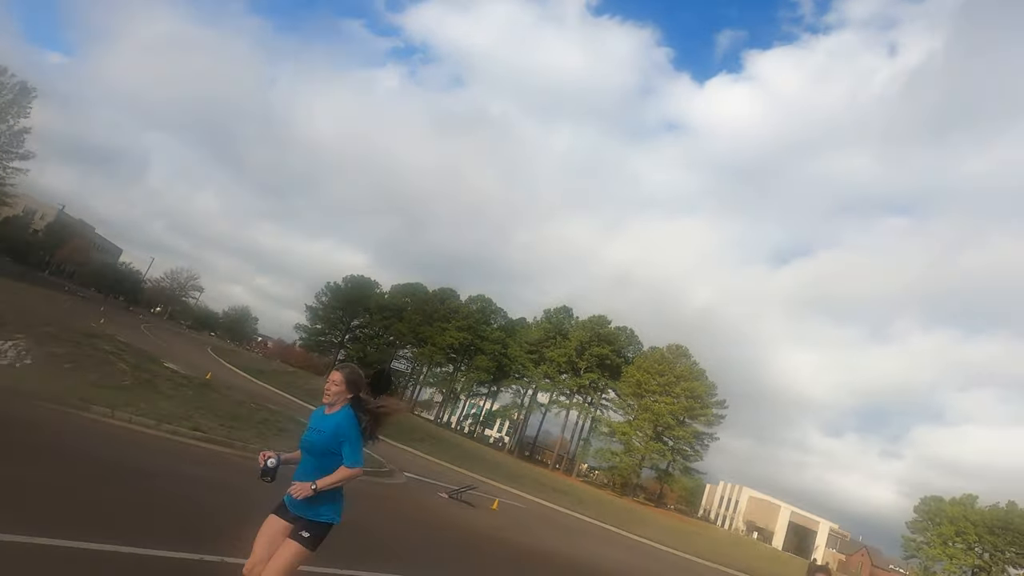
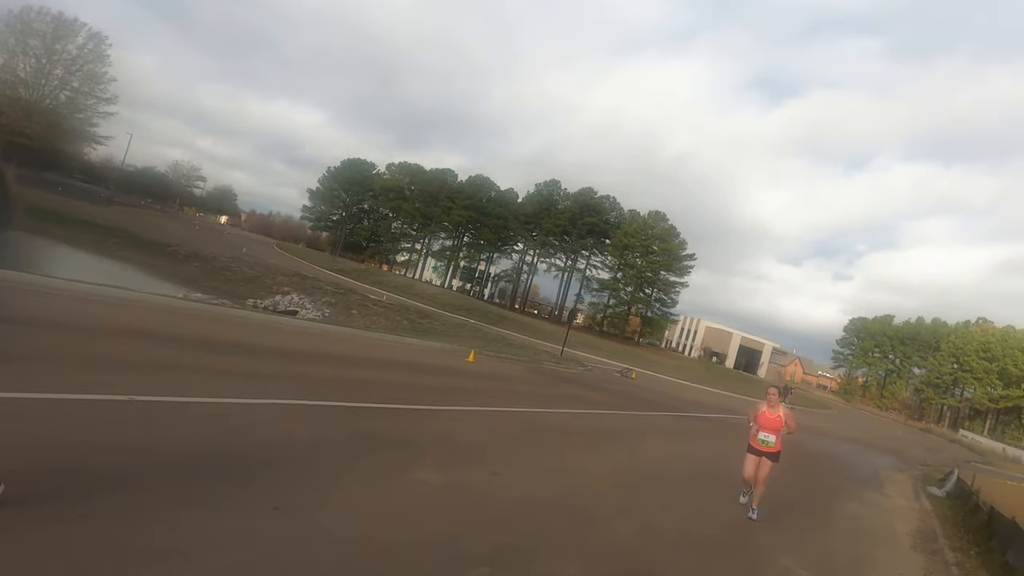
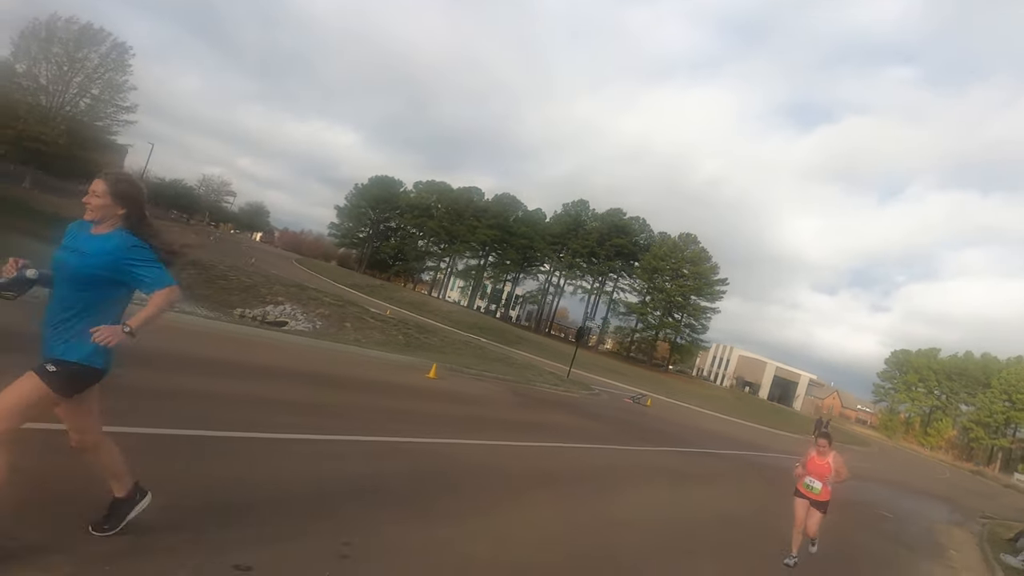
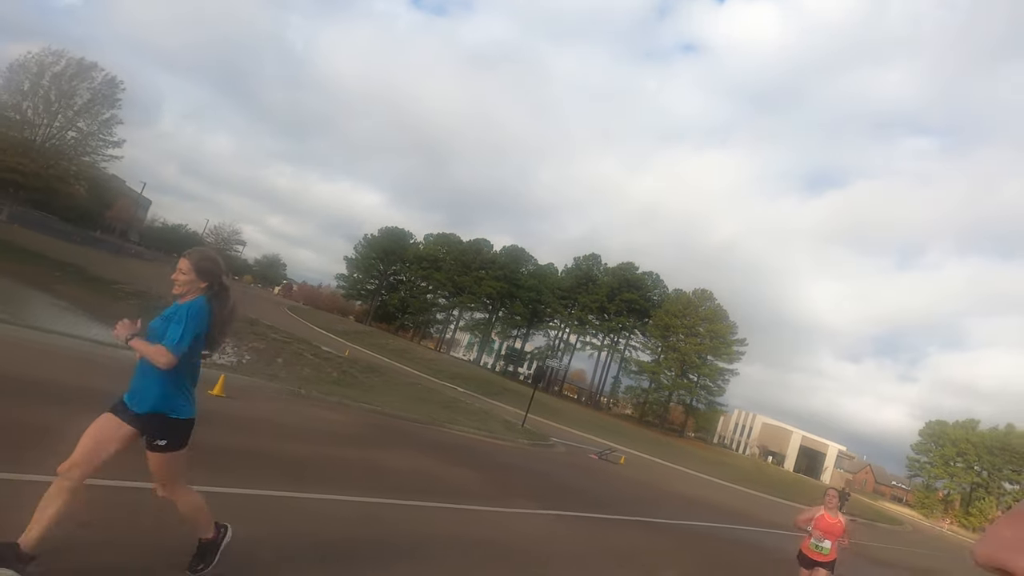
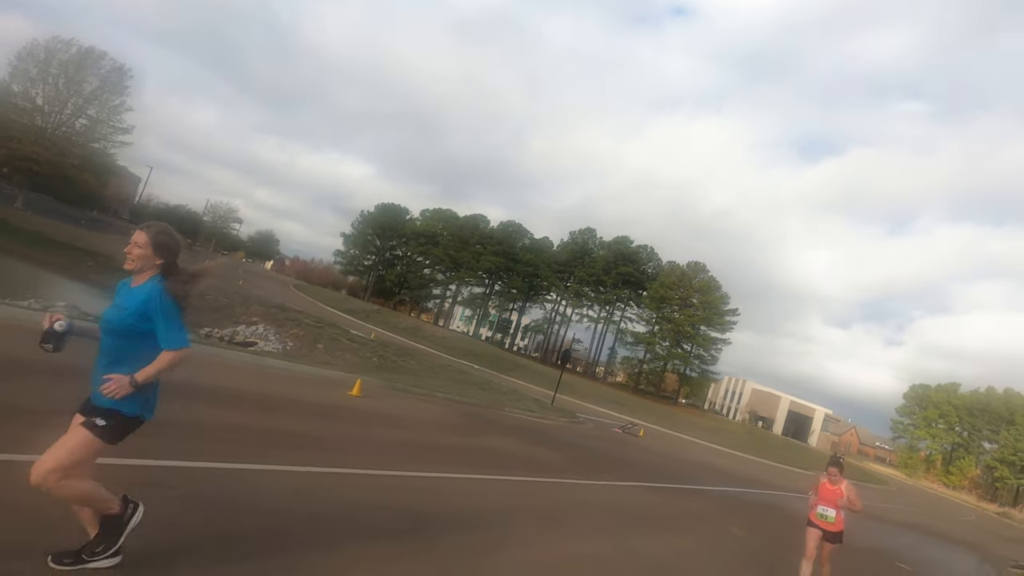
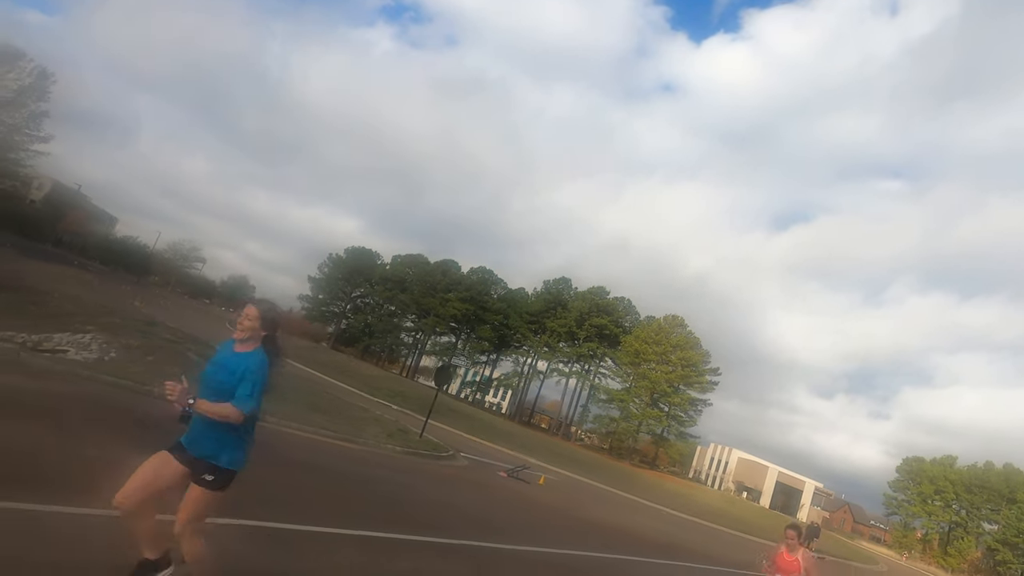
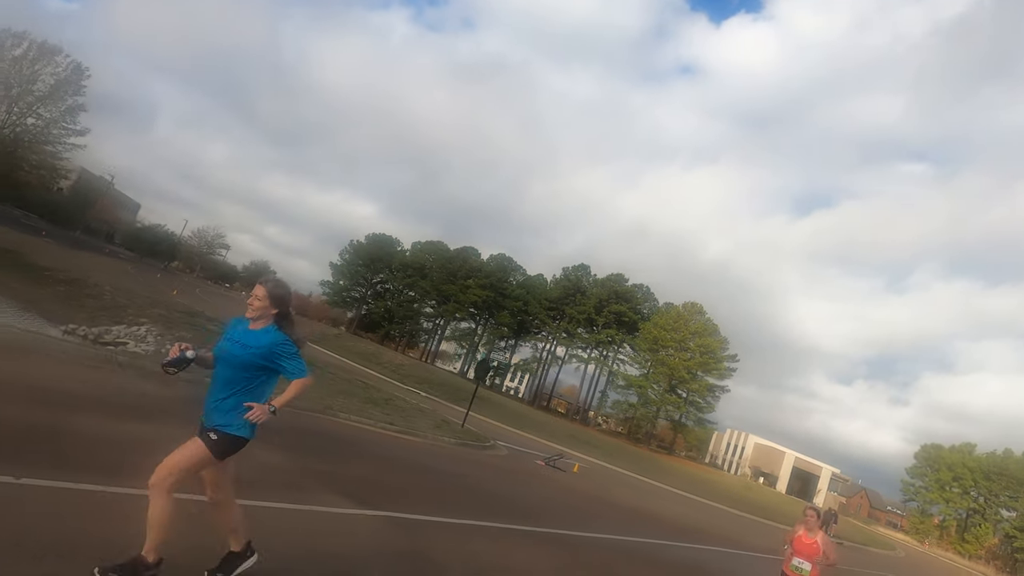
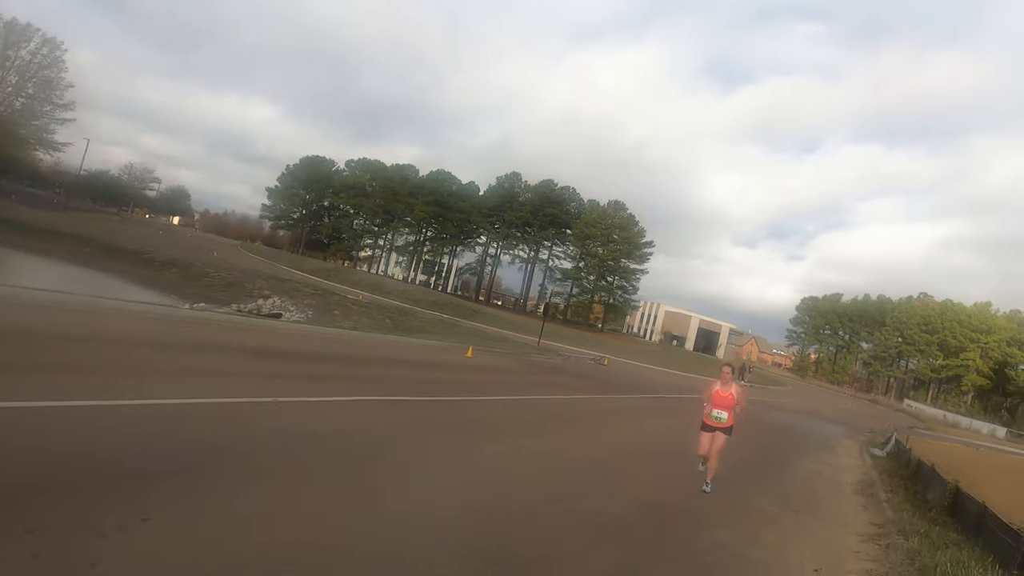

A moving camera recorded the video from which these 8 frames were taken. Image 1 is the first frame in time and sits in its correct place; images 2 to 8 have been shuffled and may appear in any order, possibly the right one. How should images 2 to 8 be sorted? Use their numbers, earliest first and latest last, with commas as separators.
6, 7, 4, 5, 3, 2, 8
